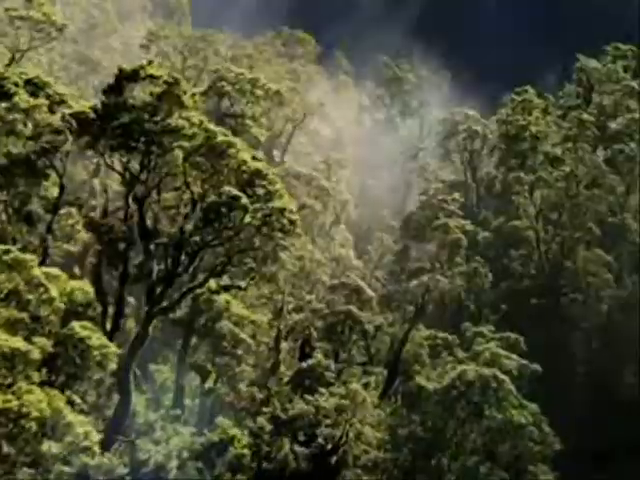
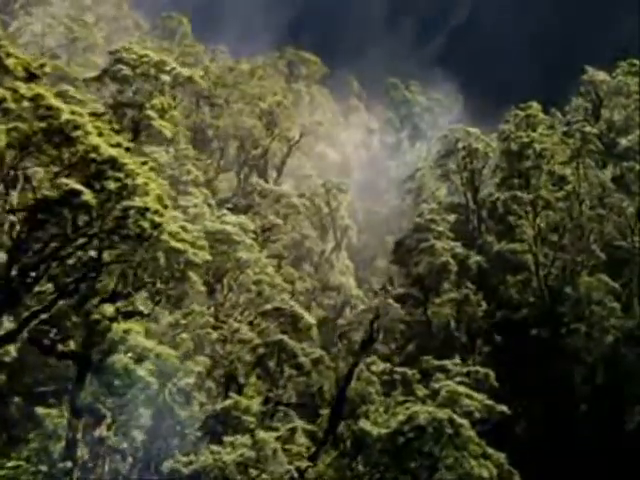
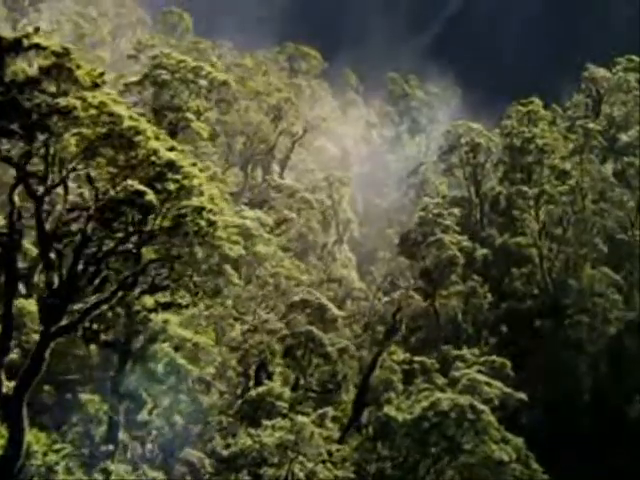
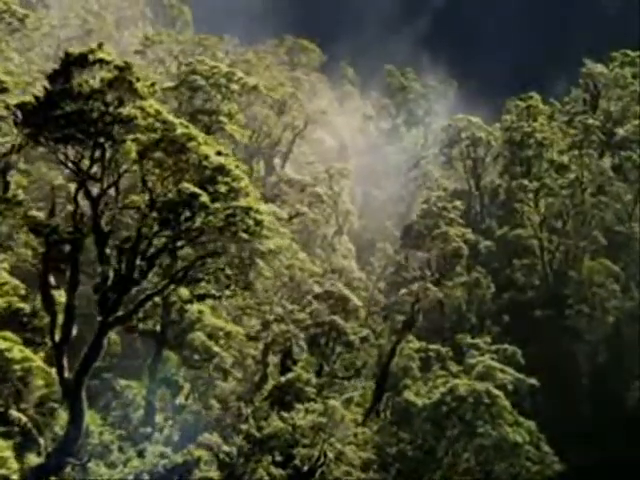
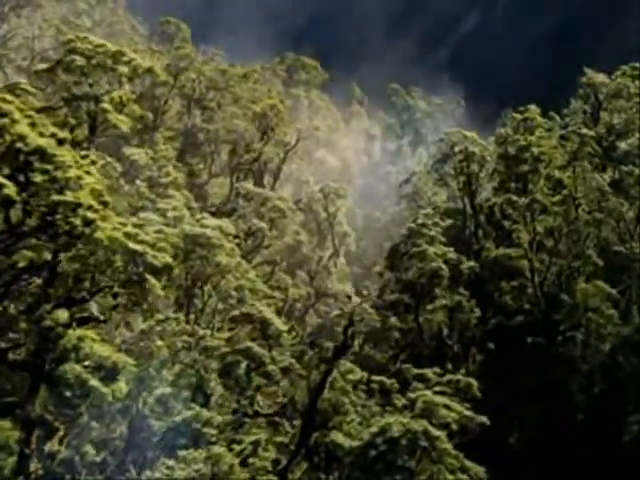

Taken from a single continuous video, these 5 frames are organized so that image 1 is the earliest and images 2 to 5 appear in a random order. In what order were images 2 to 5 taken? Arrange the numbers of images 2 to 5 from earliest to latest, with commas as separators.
4, 3, 2, 5
